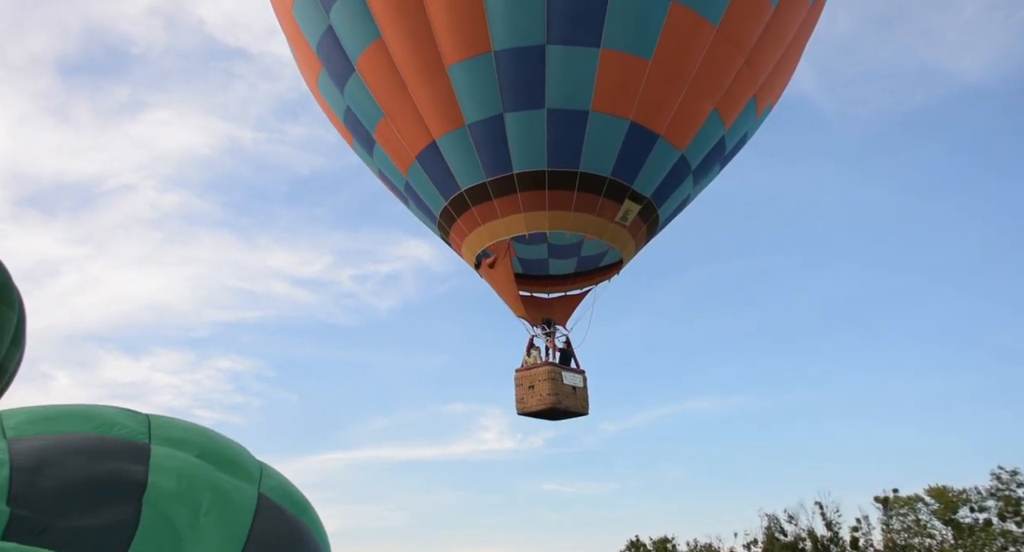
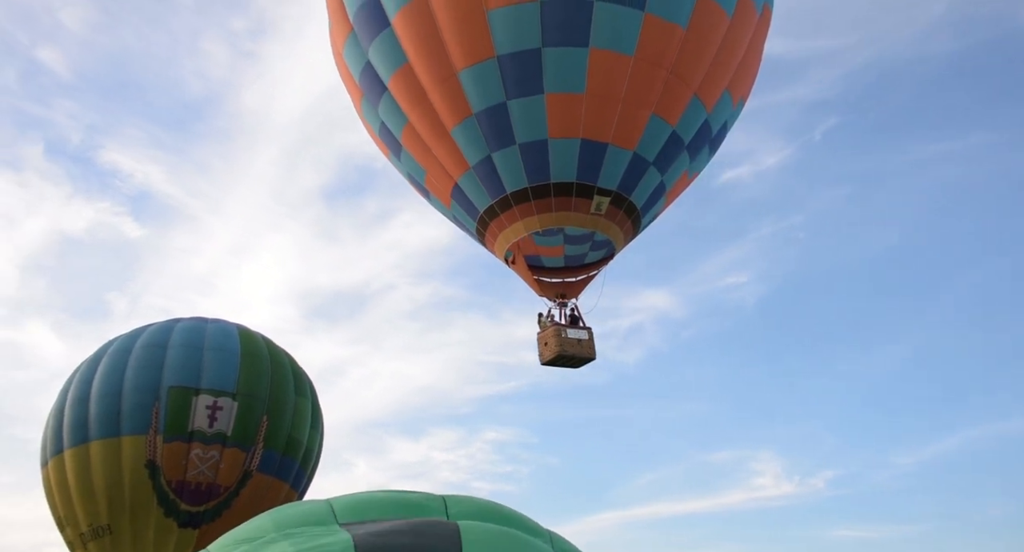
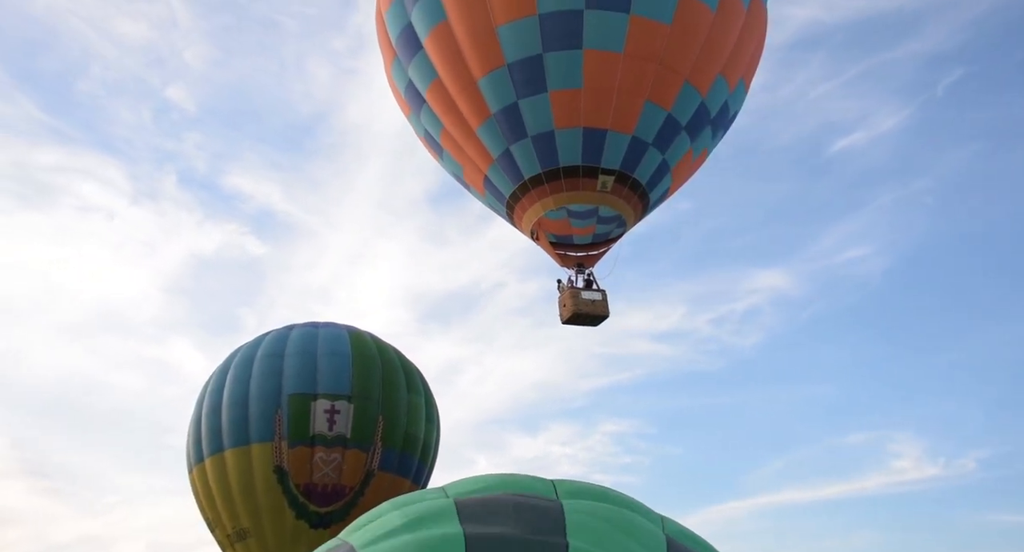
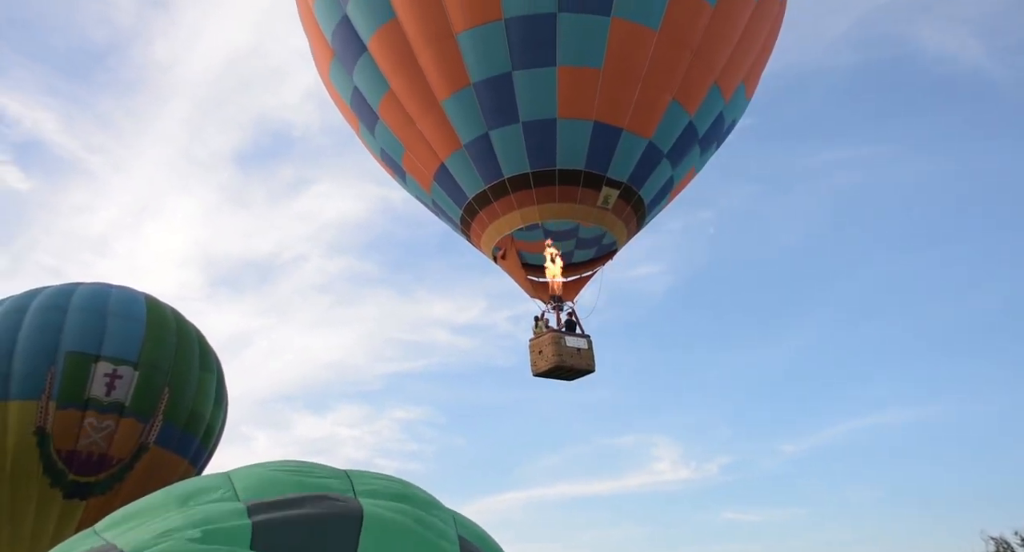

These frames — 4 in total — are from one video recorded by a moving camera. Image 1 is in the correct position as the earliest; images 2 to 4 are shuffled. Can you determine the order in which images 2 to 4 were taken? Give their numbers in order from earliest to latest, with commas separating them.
4, 2, 3
